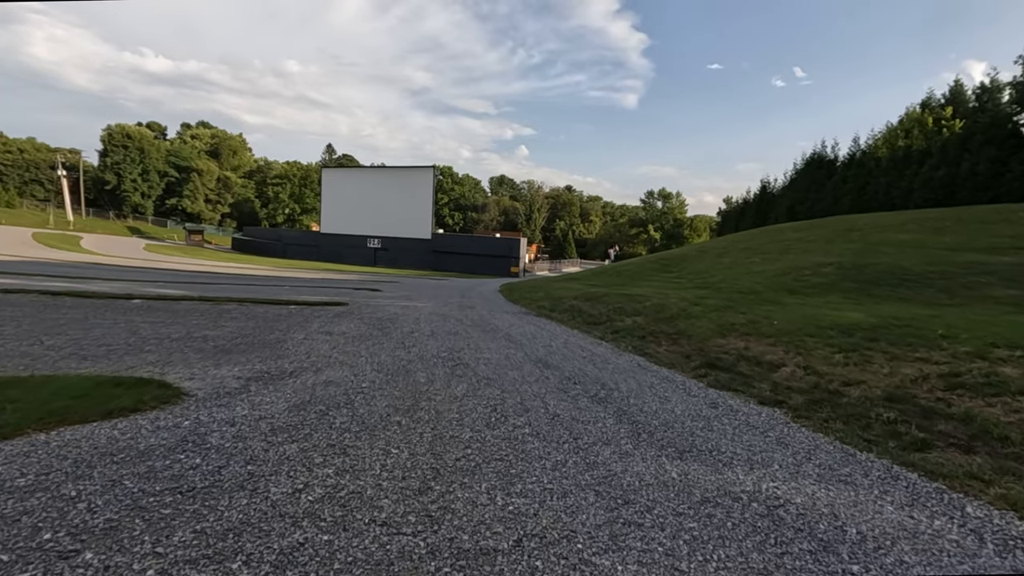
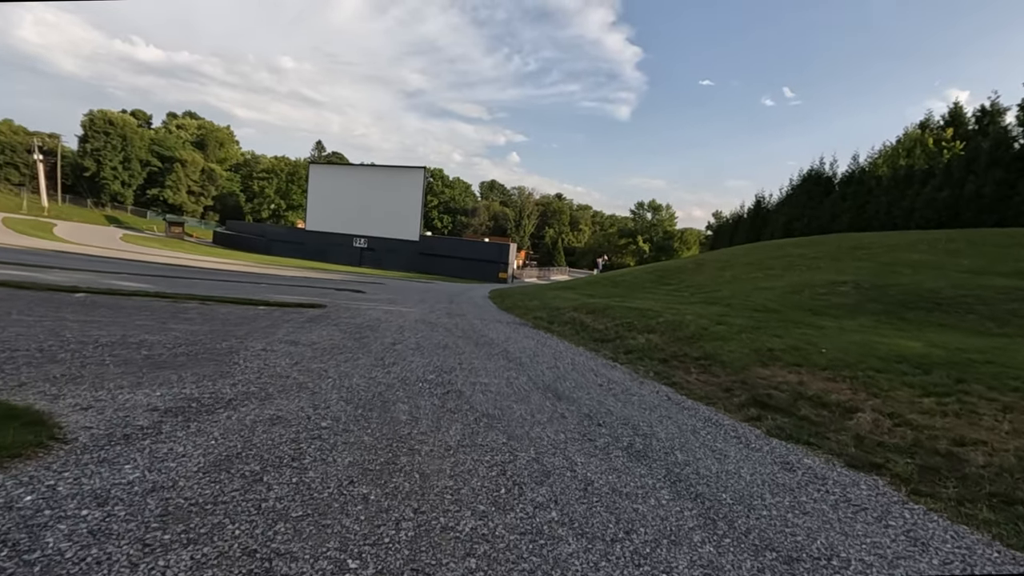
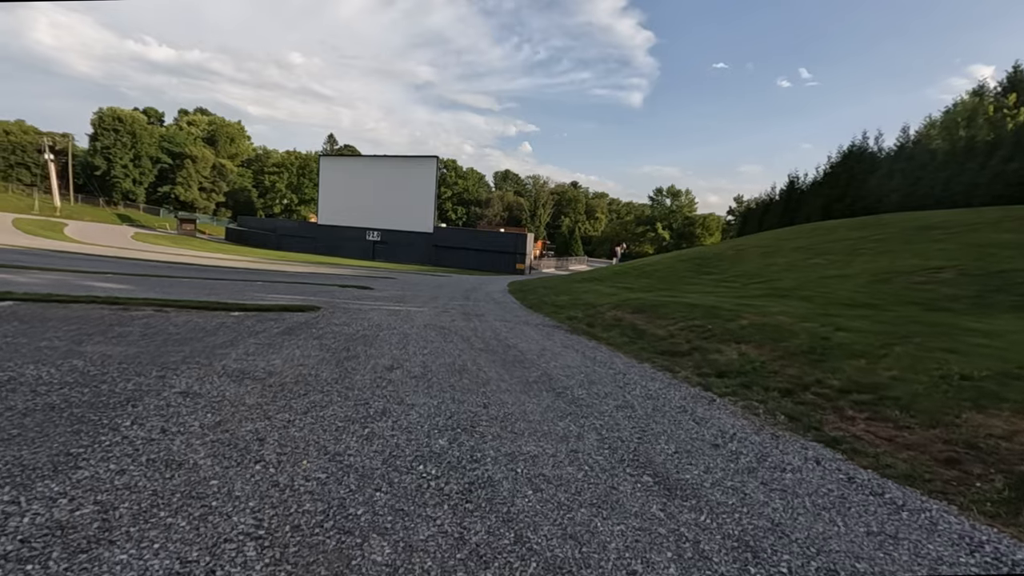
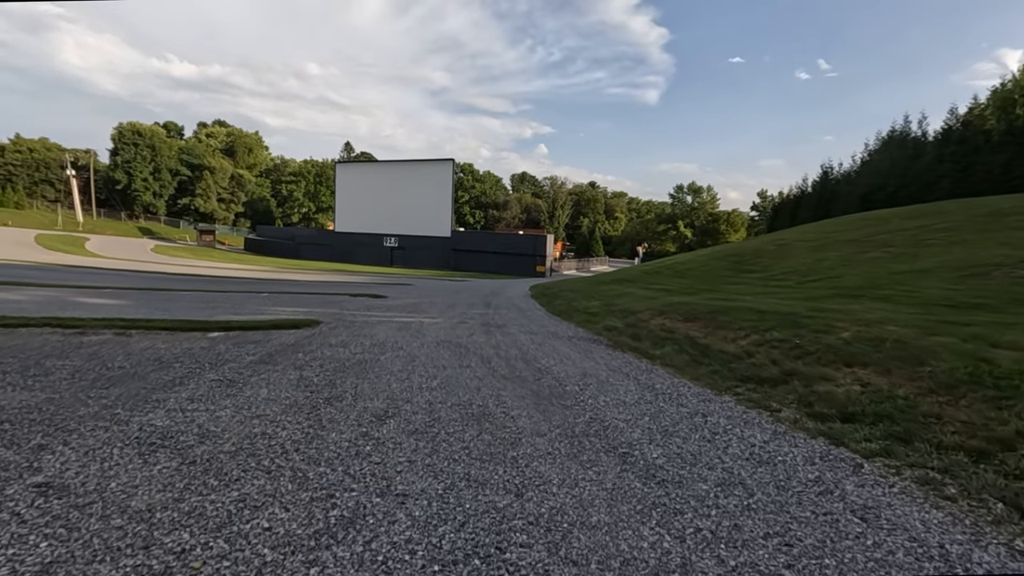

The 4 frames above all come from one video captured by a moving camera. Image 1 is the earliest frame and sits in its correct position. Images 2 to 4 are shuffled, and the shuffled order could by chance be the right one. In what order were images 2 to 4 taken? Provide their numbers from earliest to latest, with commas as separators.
2, 3, 4
